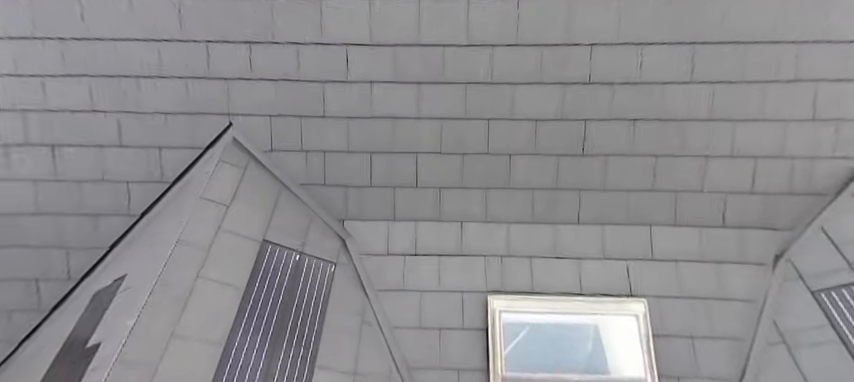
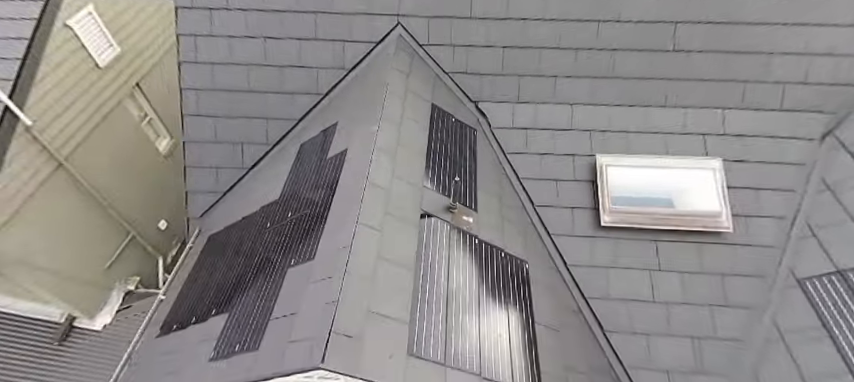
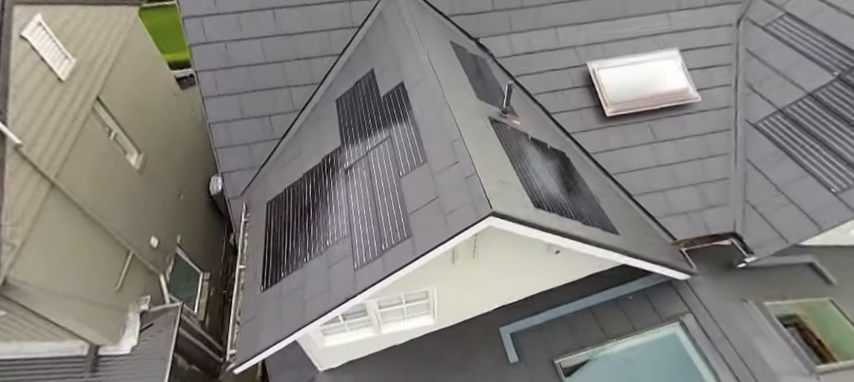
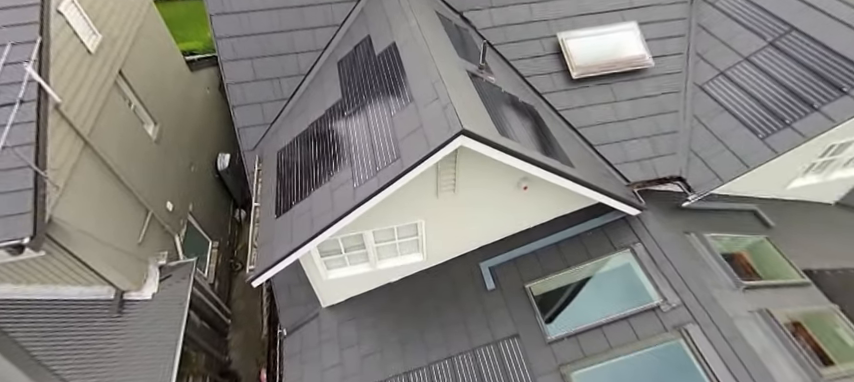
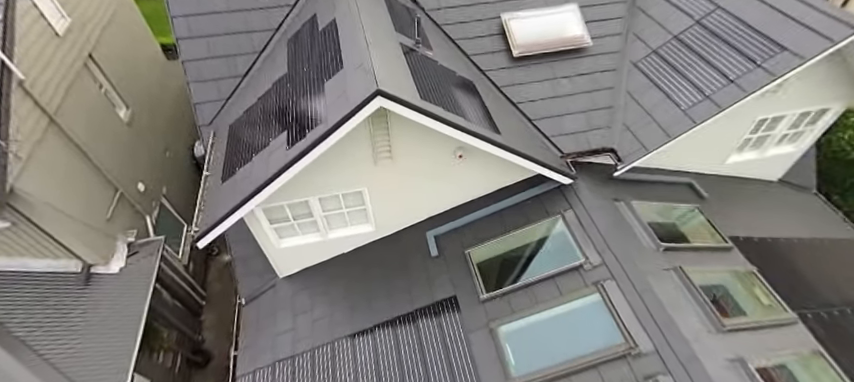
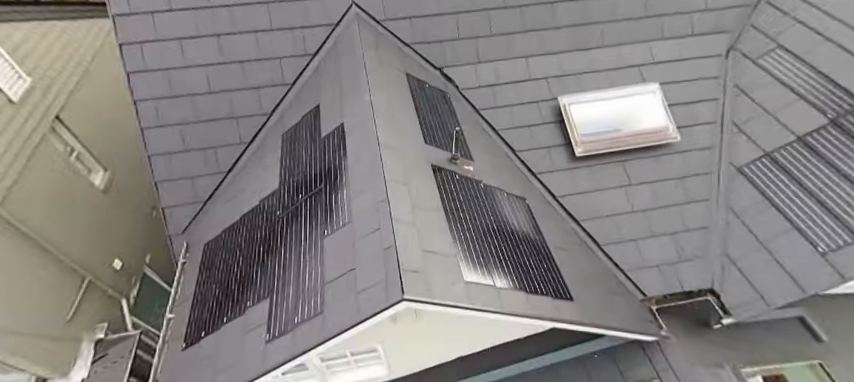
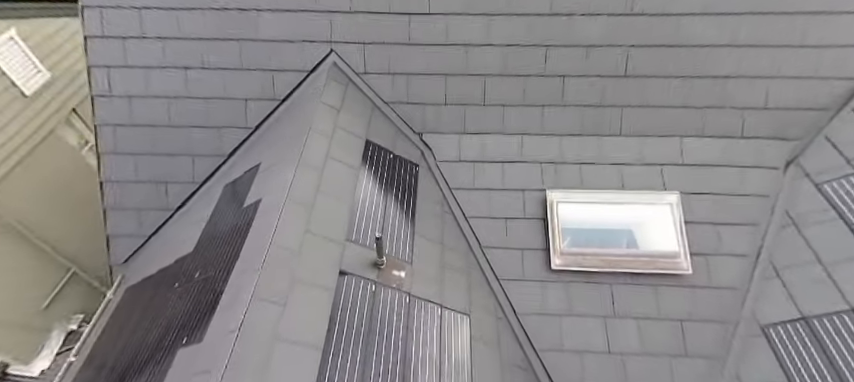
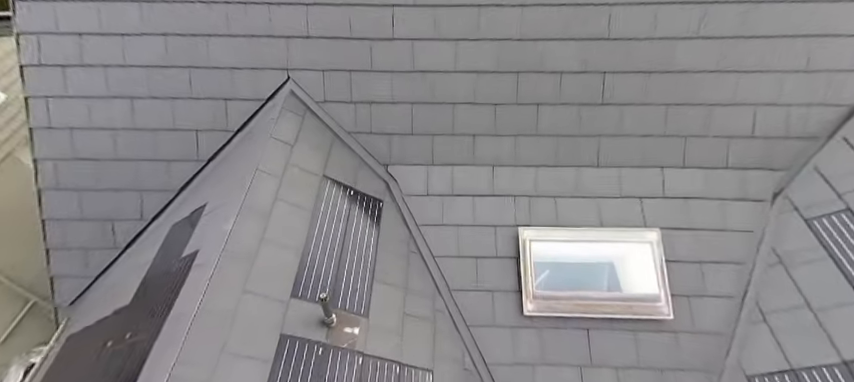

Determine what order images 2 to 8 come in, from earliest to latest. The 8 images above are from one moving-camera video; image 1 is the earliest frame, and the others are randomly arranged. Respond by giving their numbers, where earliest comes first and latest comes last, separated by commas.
8, 7, 2, 6, 3, 4, 5
